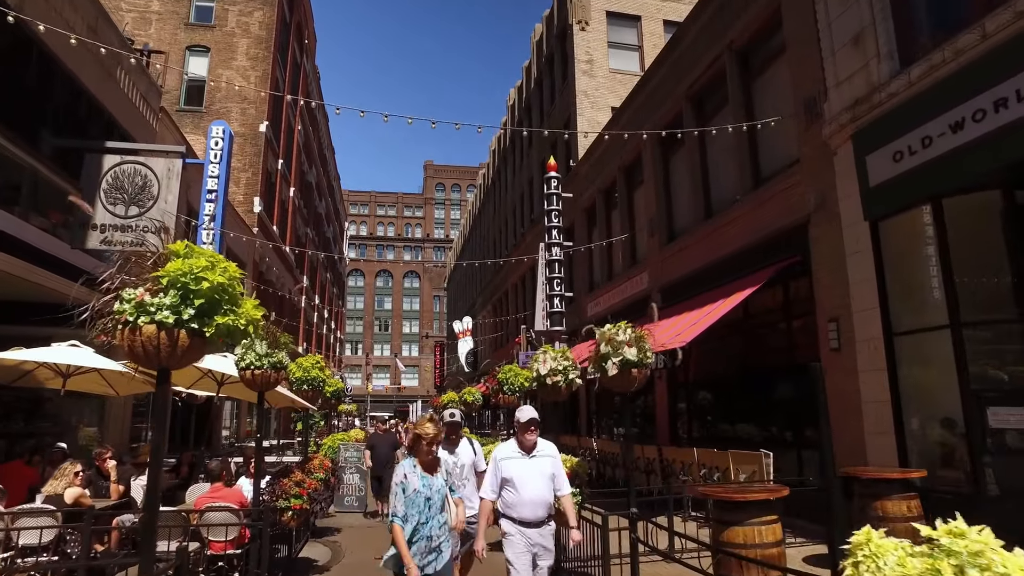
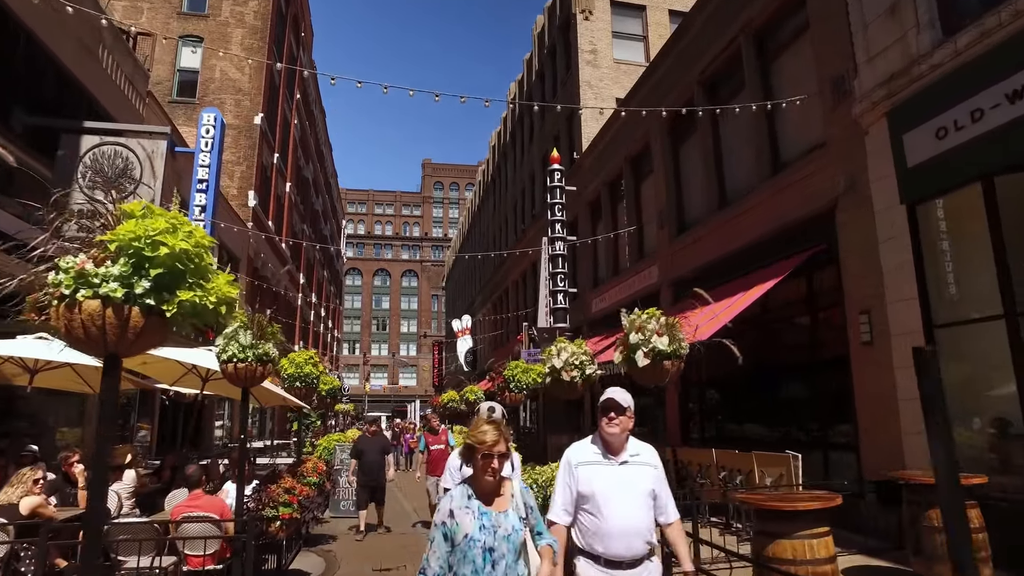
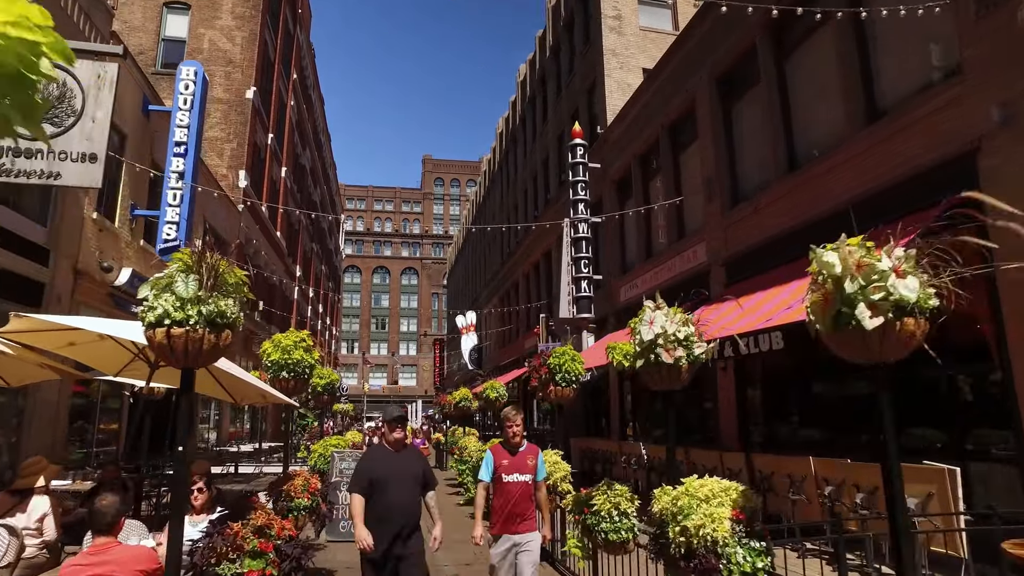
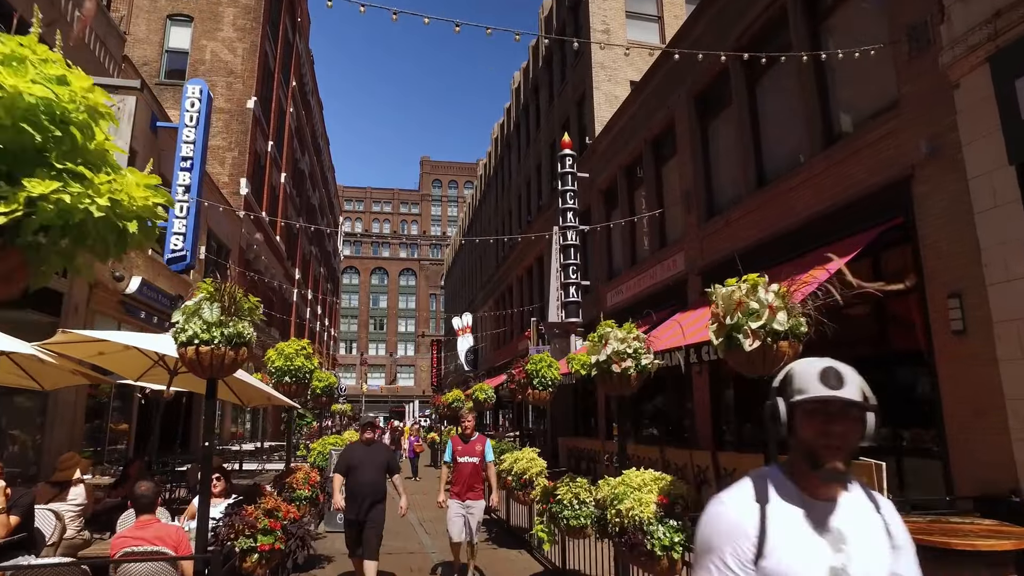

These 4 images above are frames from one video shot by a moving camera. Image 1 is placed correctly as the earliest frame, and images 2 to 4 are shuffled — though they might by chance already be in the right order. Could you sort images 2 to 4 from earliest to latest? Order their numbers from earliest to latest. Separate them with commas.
2, 4, 3
